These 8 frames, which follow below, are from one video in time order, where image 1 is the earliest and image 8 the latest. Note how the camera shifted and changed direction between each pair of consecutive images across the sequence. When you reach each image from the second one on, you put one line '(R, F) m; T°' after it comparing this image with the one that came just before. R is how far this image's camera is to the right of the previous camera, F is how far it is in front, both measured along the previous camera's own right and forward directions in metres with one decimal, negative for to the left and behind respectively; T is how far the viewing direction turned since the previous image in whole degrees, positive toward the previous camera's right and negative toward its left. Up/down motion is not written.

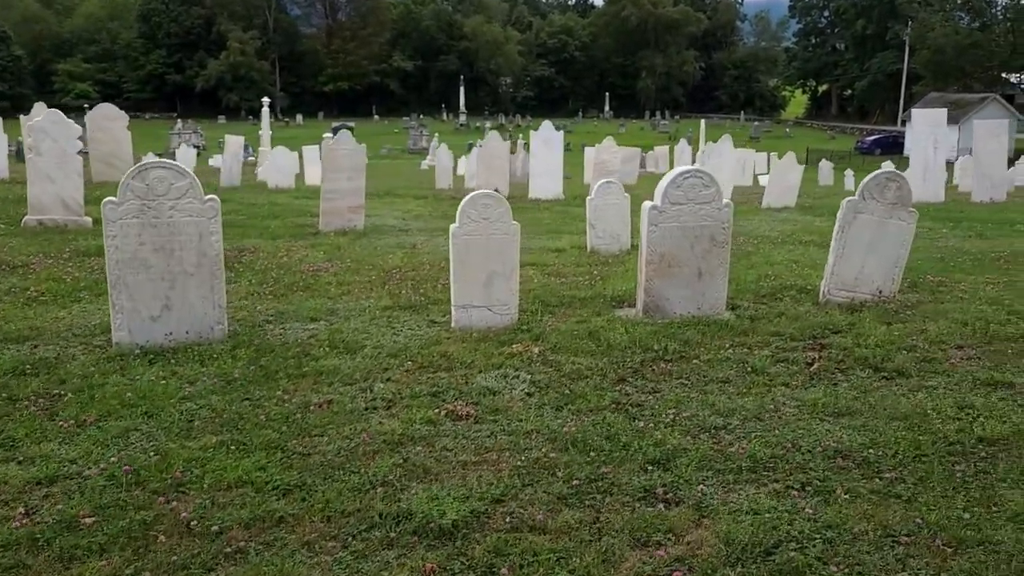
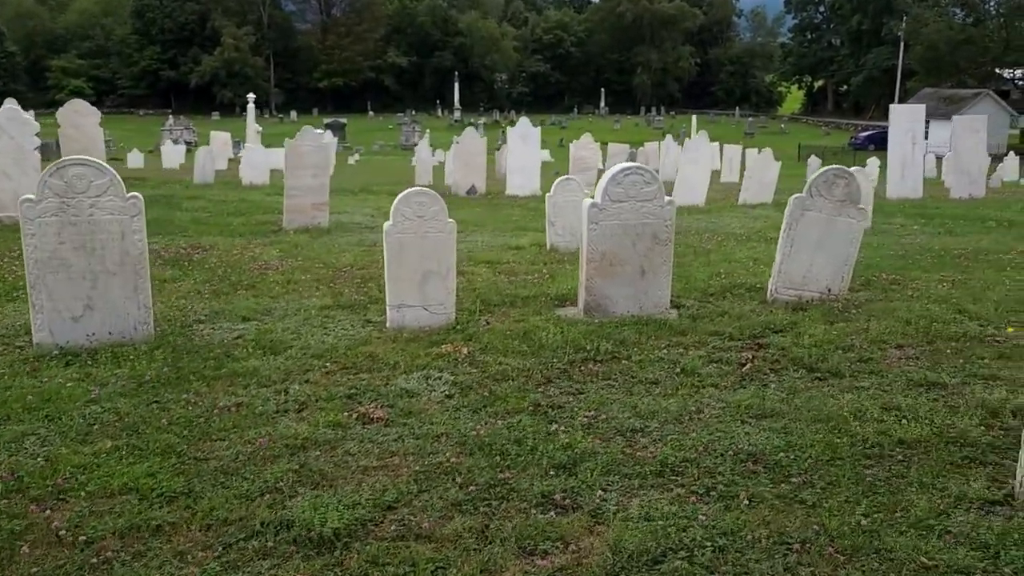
(+0.5, +0.1) m; 0°
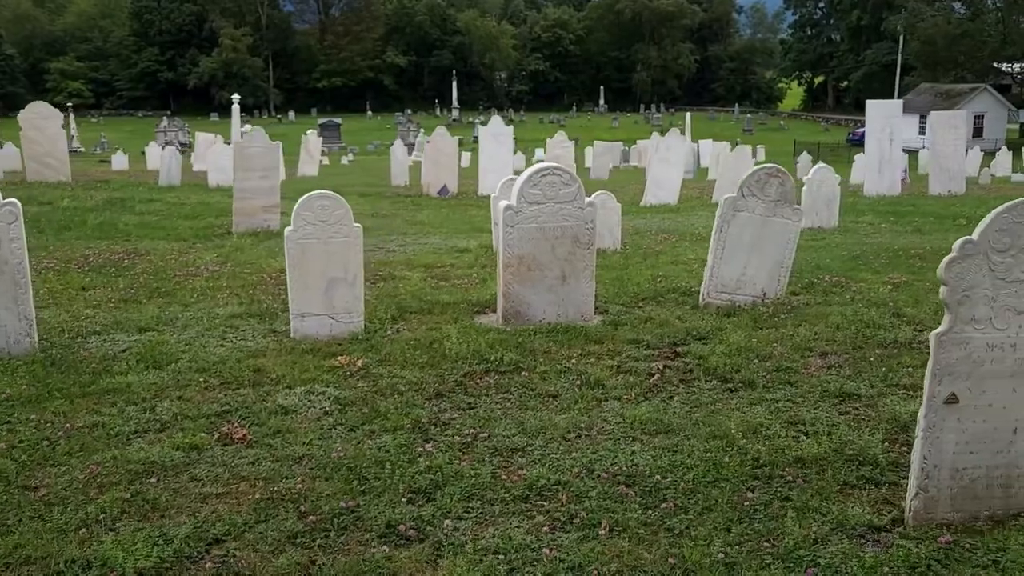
(+0.8, +0.3) m; 0°
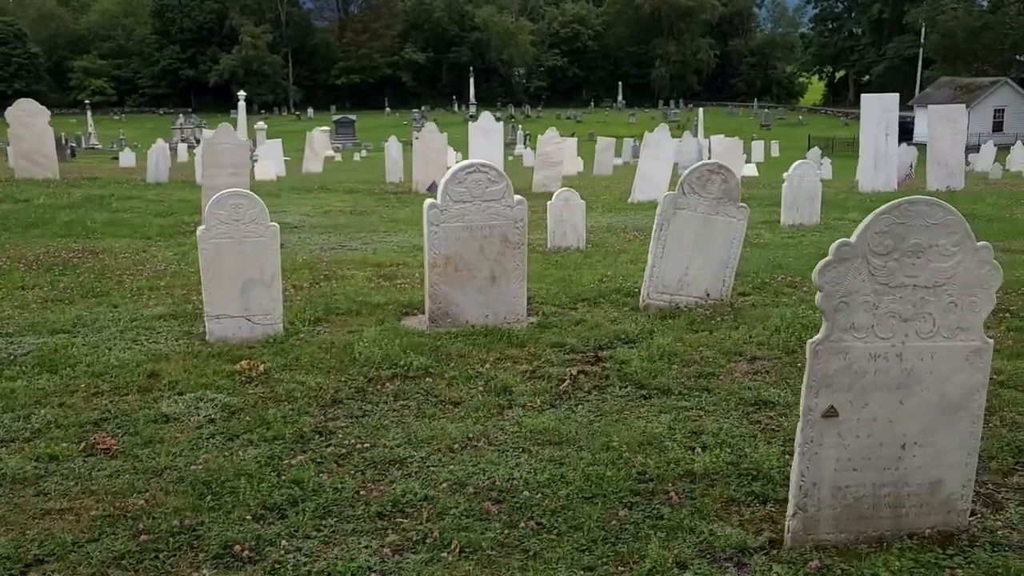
(+0.8, +0.2) m; -1°
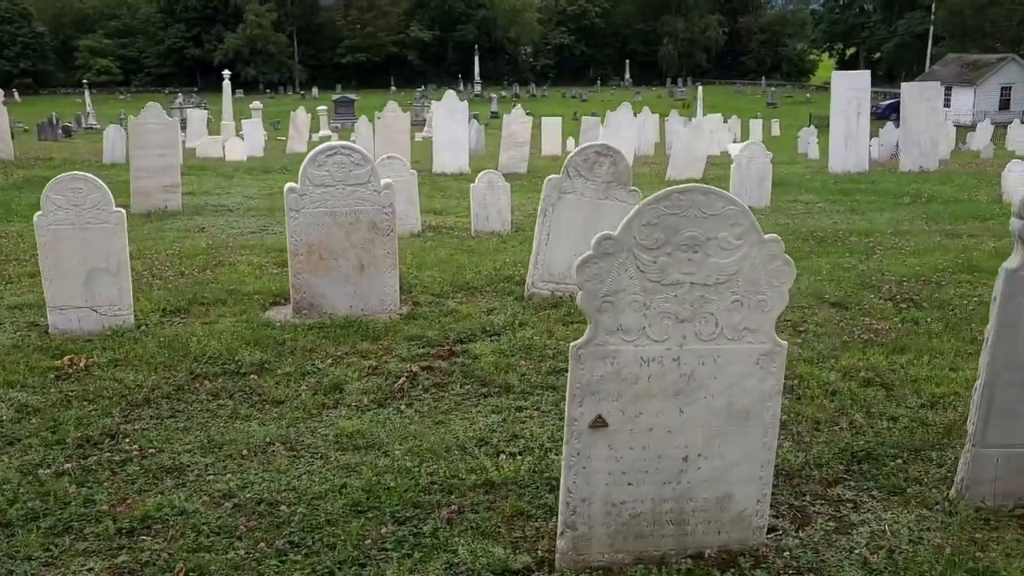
(+1.1, +0.4) m; 0°
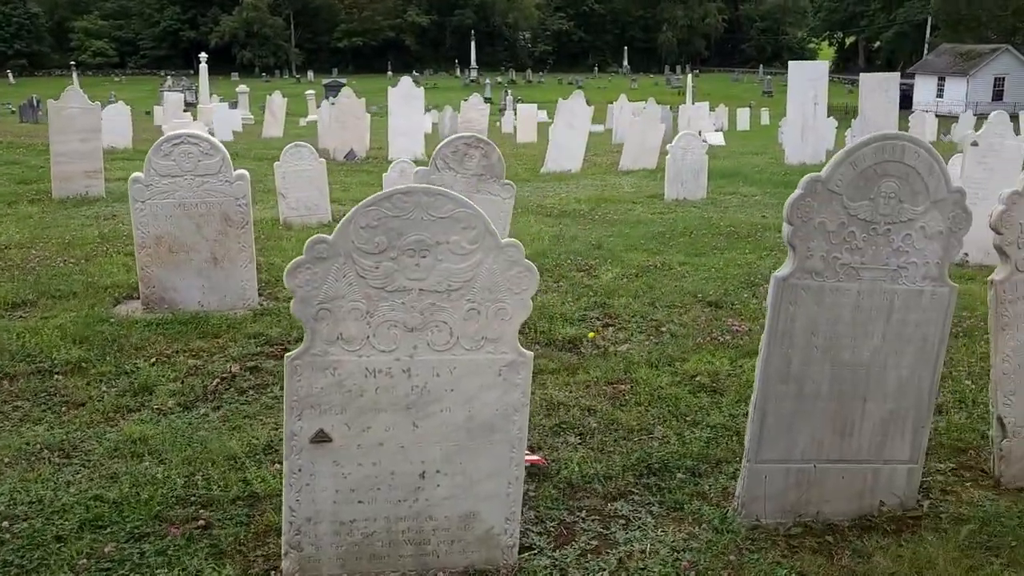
(+1.1, +0.2) m; +1°
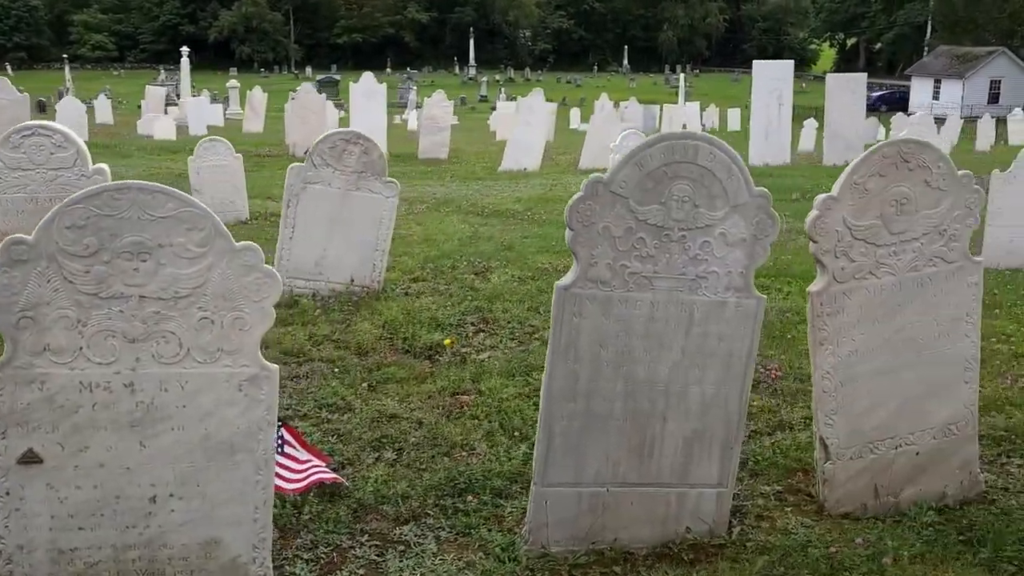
(+0.9, +0.3) m; 0°
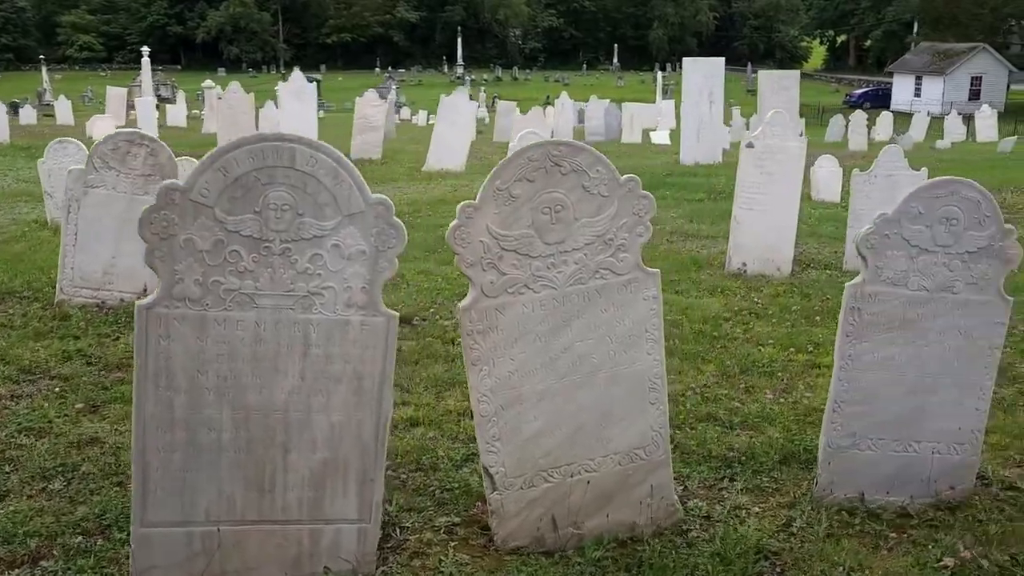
(+1.5, +0.3) m; +1°
